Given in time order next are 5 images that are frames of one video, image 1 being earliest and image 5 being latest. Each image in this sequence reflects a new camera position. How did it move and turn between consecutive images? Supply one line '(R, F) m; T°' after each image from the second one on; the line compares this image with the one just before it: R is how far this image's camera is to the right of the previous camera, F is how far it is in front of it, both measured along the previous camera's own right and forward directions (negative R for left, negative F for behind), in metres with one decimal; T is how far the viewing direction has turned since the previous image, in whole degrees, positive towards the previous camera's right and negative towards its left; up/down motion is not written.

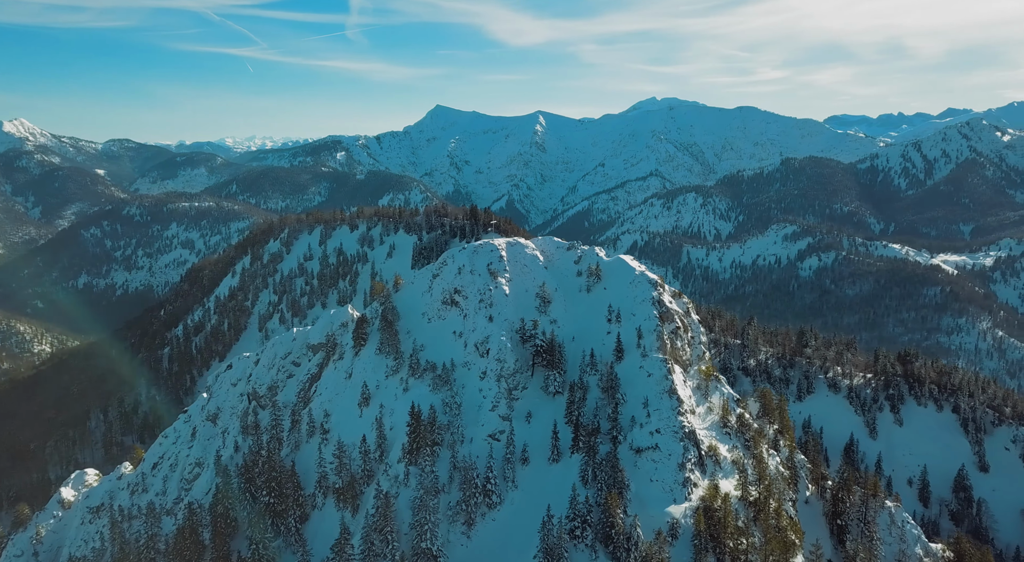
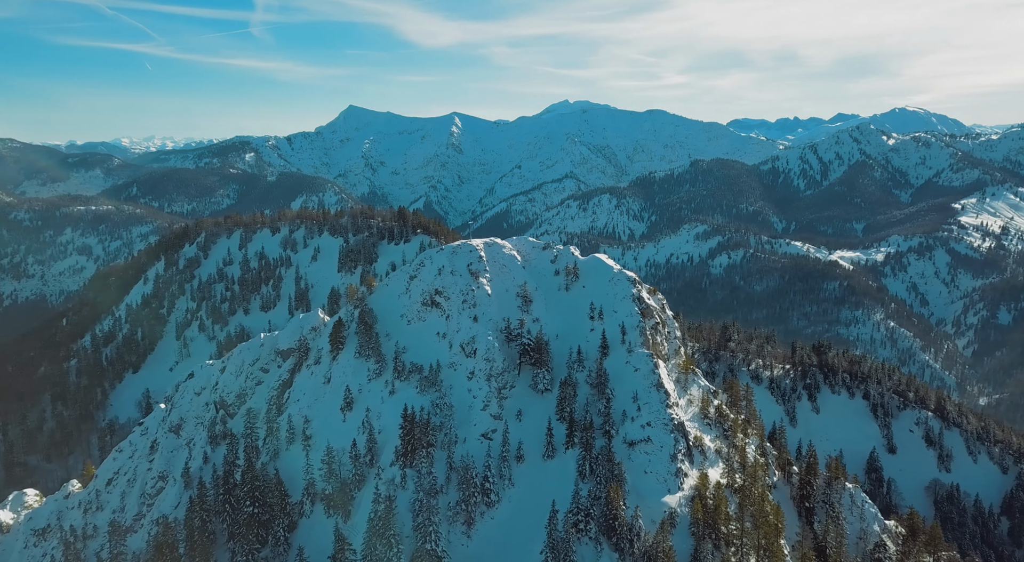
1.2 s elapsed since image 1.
(-11.6, -0.3) m; +7°
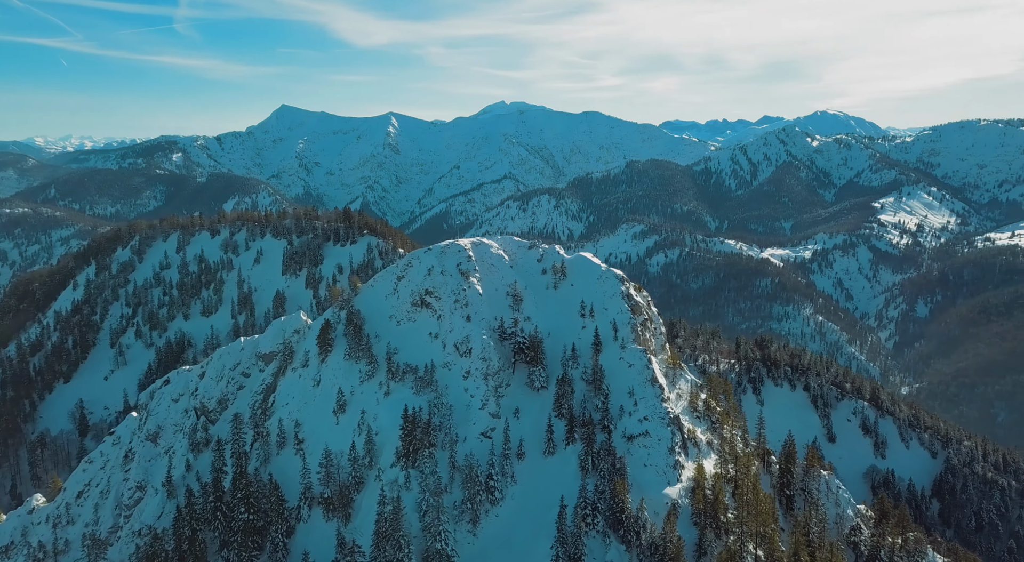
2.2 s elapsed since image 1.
(-9.4, -0.4) m; +5°
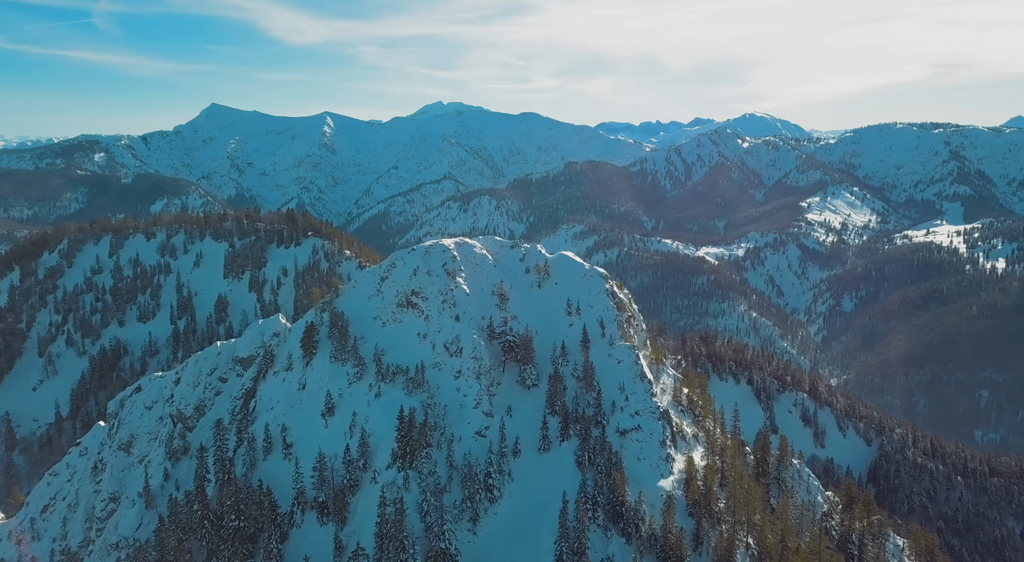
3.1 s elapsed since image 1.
(-8.5, -0.3) m; +5°
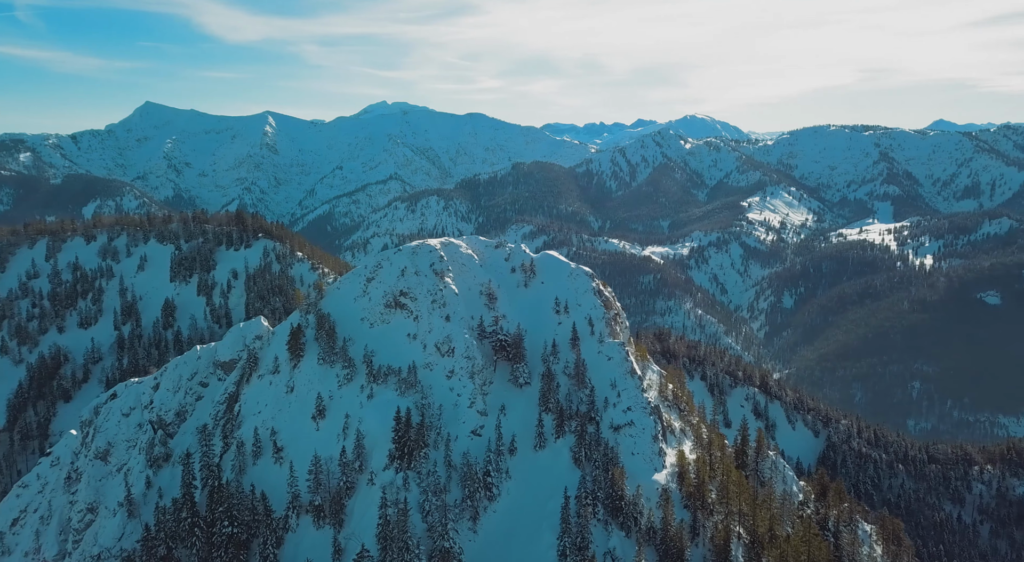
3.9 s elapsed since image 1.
(-7.5, -0.3) m; +4°
